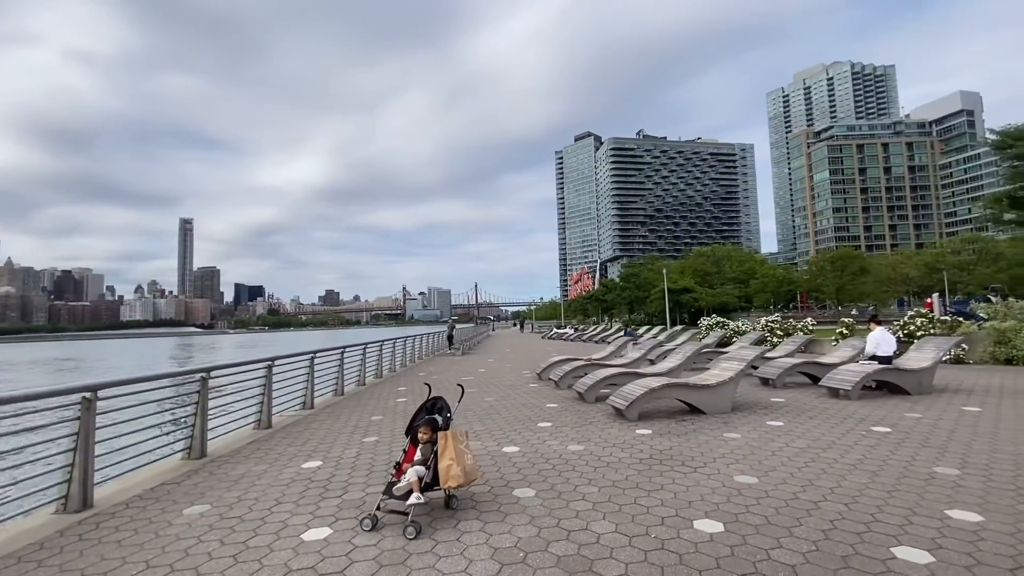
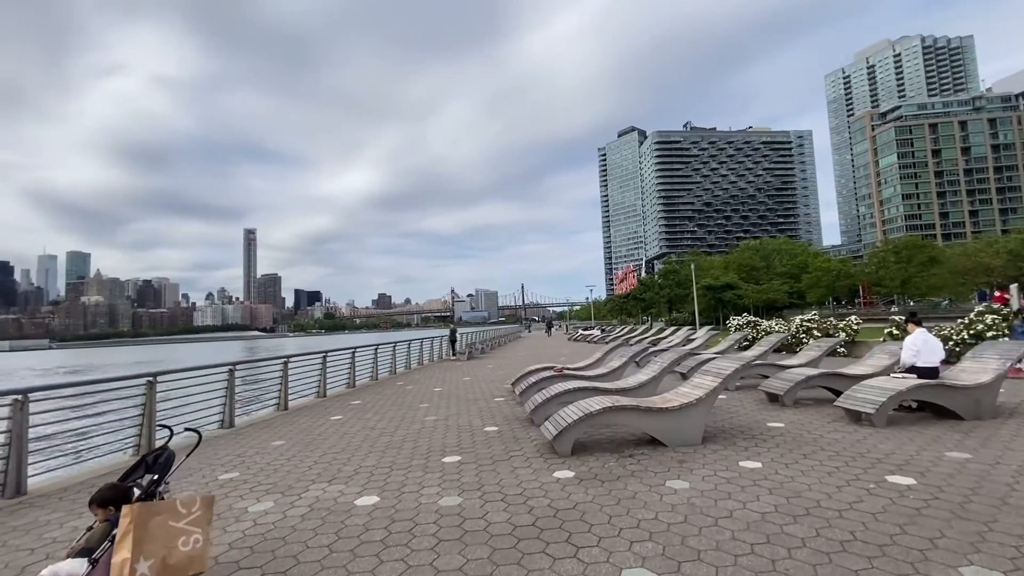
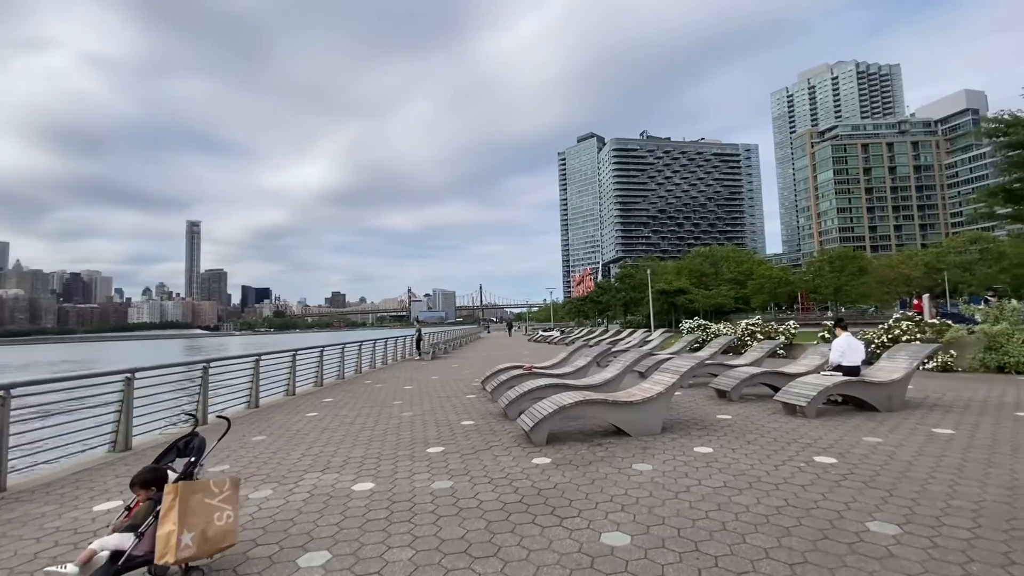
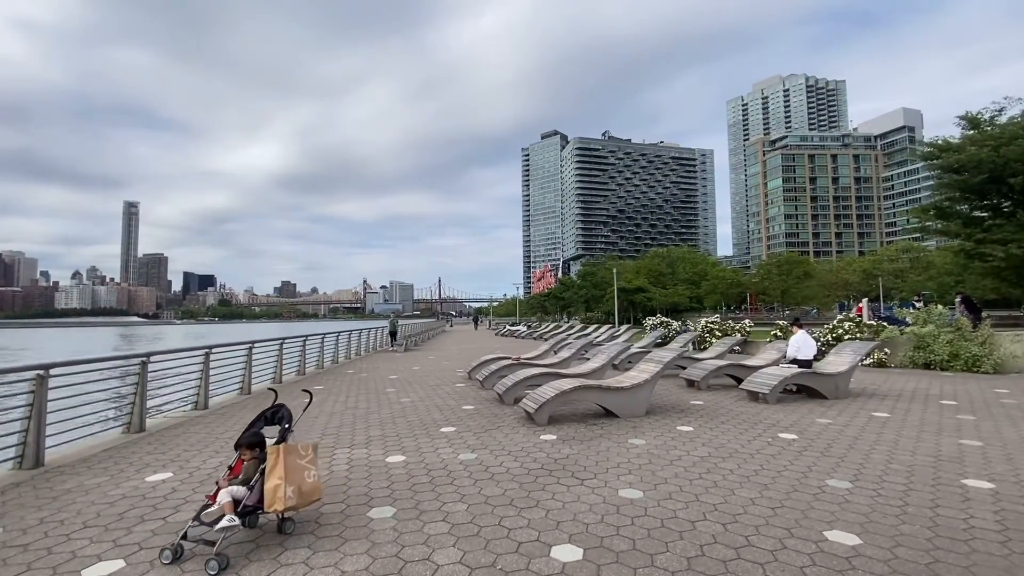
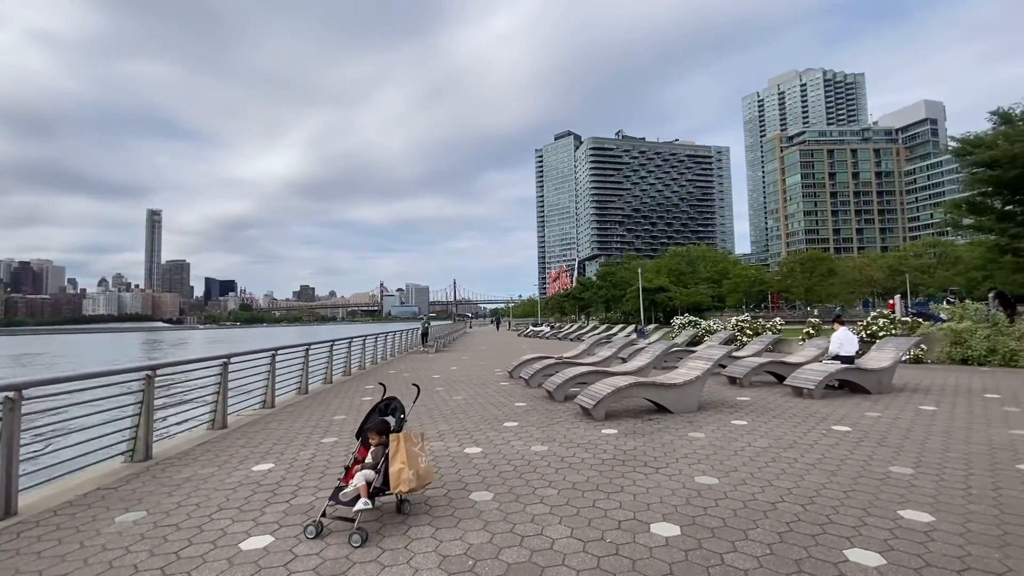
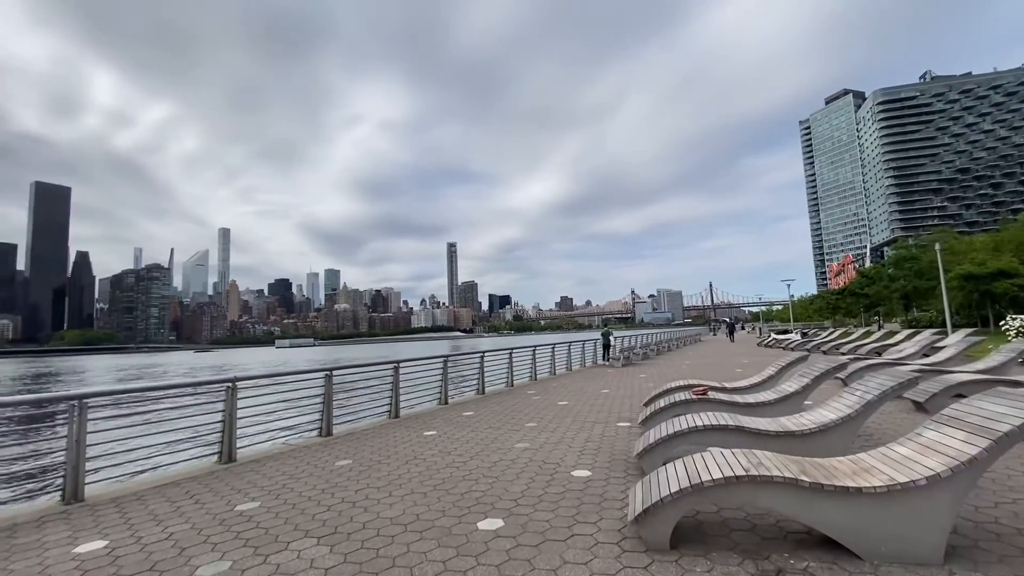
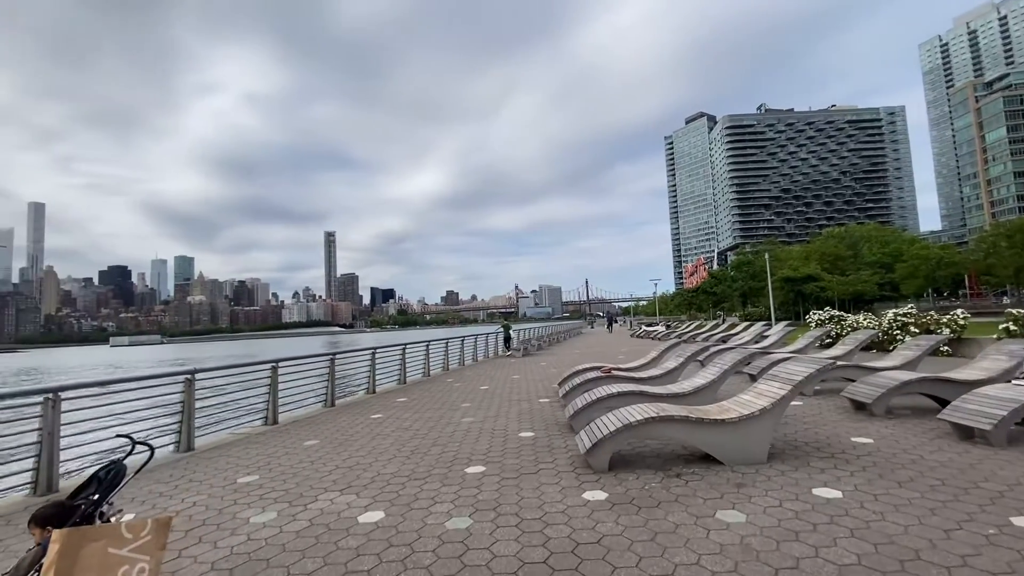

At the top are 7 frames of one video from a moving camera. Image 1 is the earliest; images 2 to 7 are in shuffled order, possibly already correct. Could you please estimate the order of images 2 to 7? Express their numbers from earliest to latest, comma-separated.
5, 4, 3, 2, 7, 6
